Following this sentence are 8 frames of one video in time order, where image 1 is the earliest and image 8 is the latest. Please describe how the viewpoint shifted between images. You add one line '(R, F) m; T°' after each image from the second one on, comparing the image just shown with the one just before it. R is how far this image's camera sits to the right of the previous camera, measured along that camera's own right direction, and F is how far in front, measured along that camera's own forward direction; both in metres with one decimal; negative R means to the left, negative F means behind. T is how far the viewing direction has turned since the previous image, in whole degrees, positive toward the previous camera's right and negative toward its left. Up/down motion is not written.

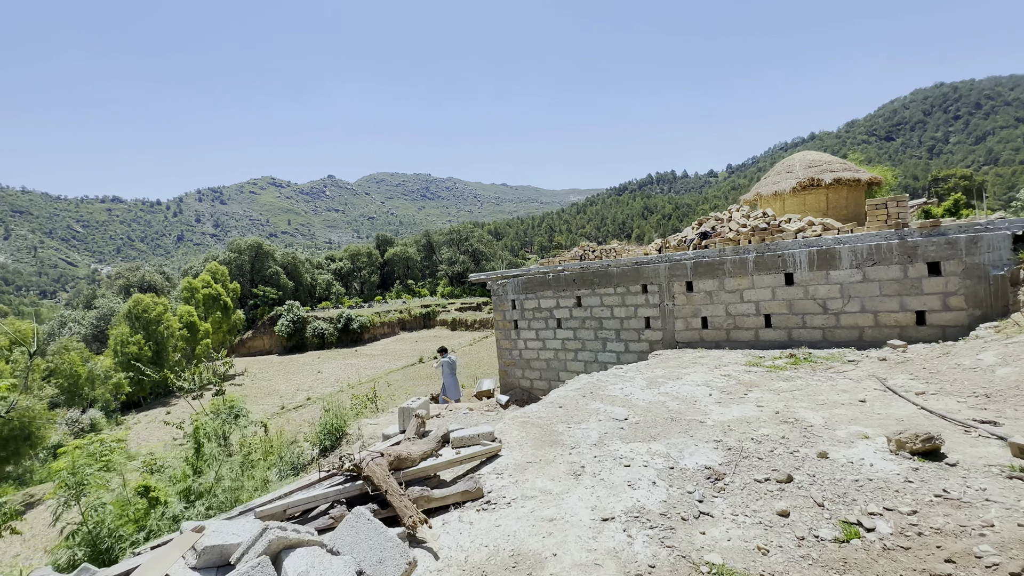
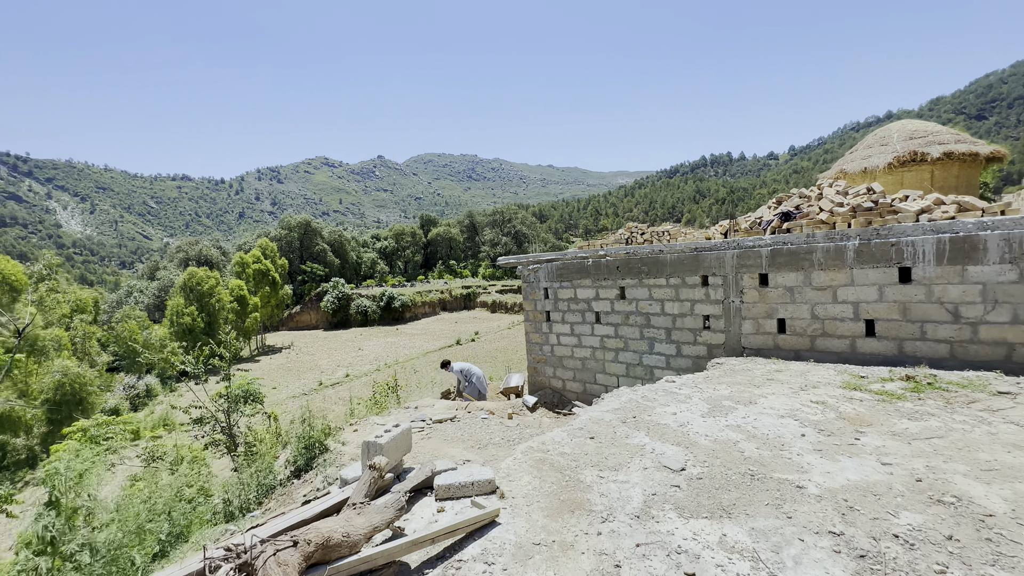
(+0.2, +1.3) m; -5°
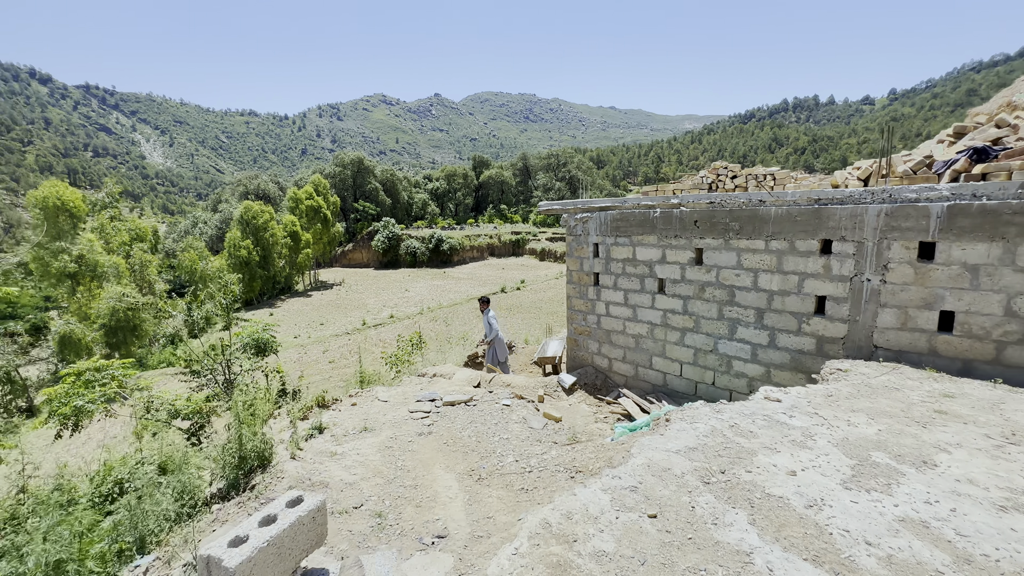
(+0.2, +1.7) m; -6°
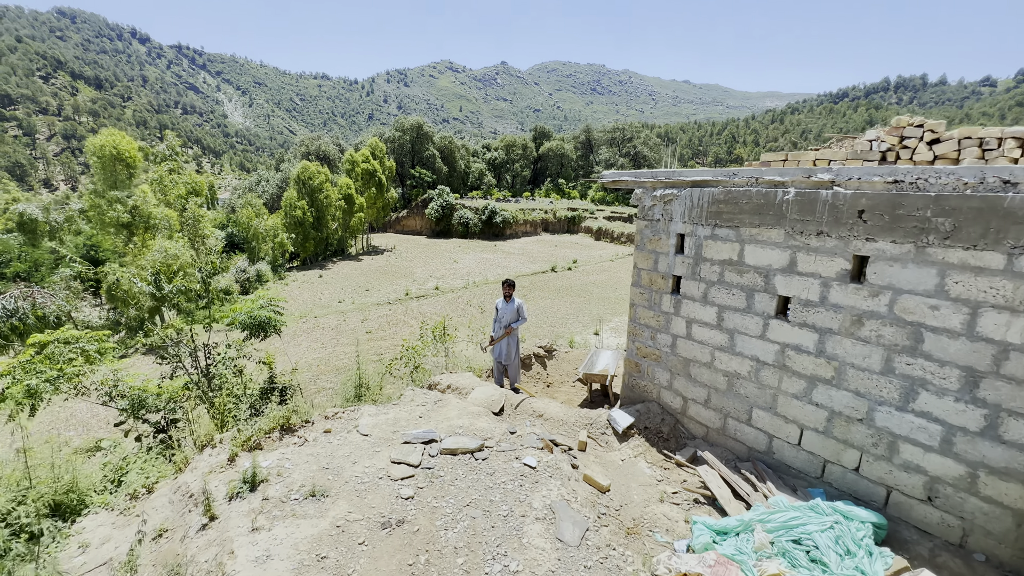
(+0.1, +2.0) m; -6°
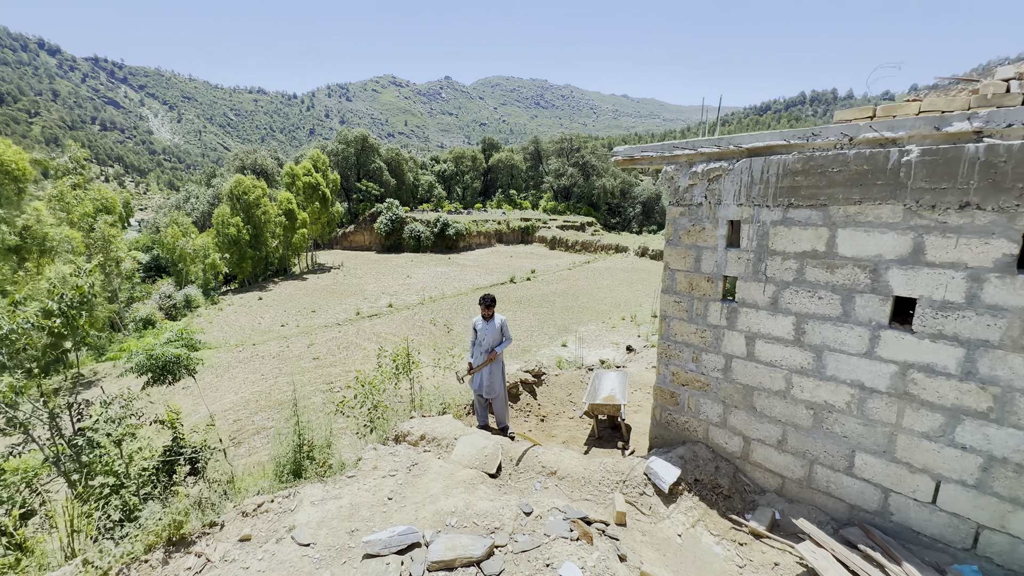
(-0.4, +1.4) m; +6°
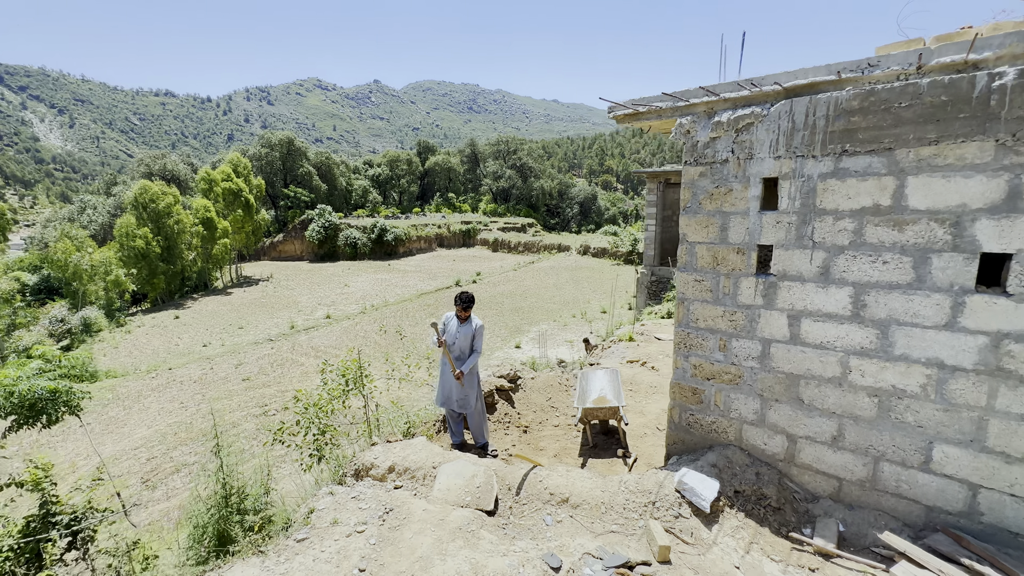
(-0.4, +0.9) m; +7°
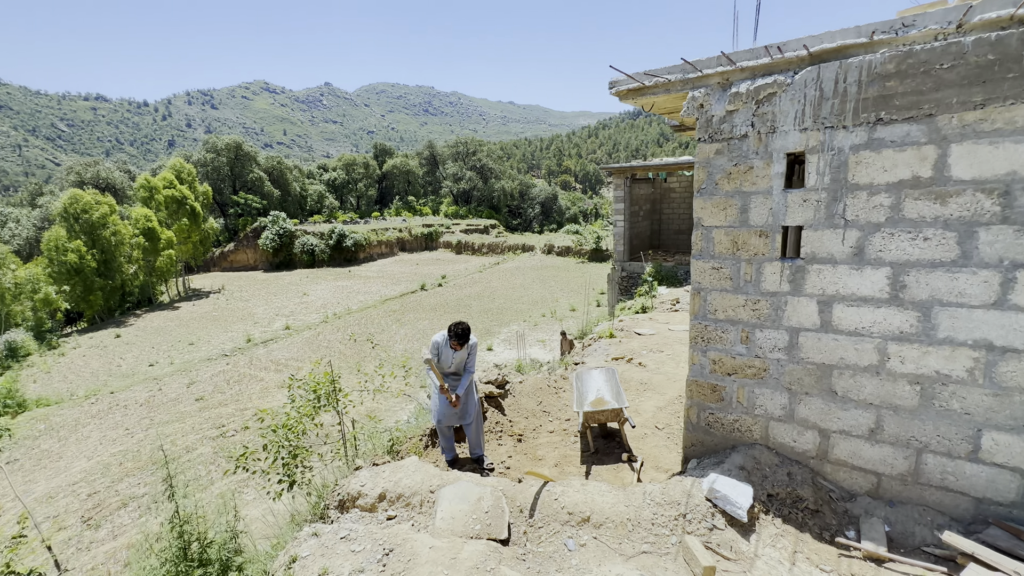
(-0.3, +0.4) m; +5°
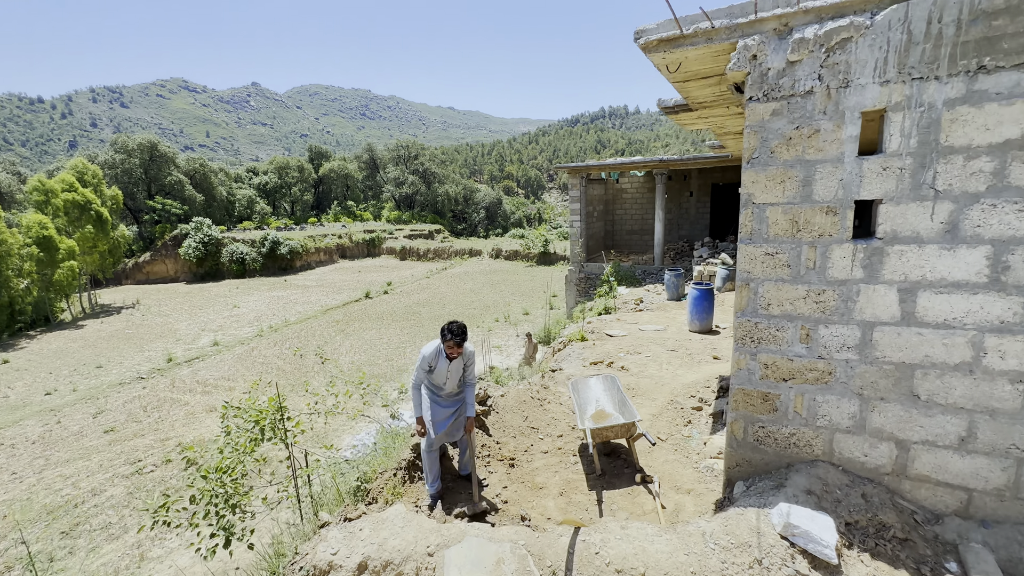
(-0.4, +0.7) m; +7°
